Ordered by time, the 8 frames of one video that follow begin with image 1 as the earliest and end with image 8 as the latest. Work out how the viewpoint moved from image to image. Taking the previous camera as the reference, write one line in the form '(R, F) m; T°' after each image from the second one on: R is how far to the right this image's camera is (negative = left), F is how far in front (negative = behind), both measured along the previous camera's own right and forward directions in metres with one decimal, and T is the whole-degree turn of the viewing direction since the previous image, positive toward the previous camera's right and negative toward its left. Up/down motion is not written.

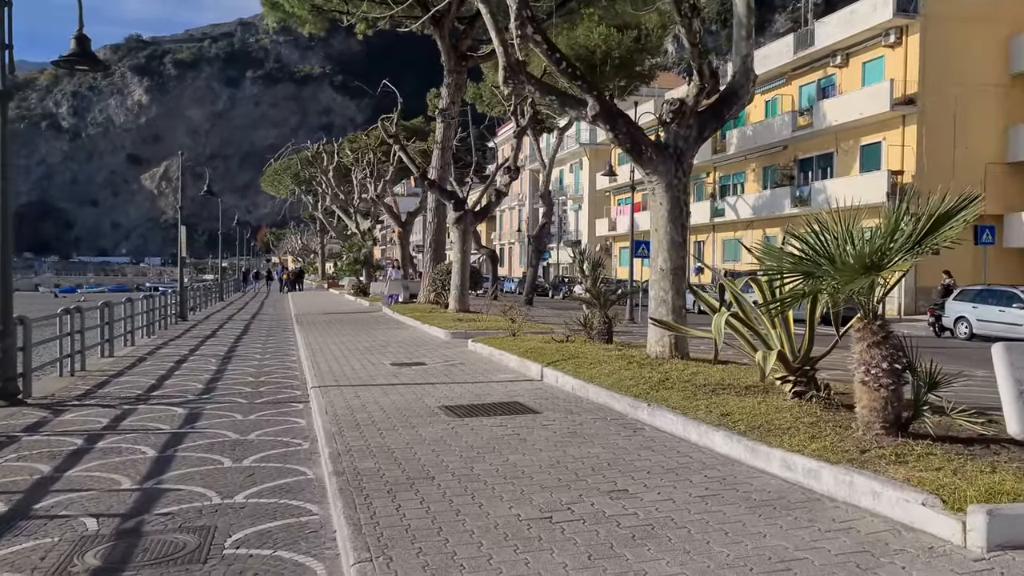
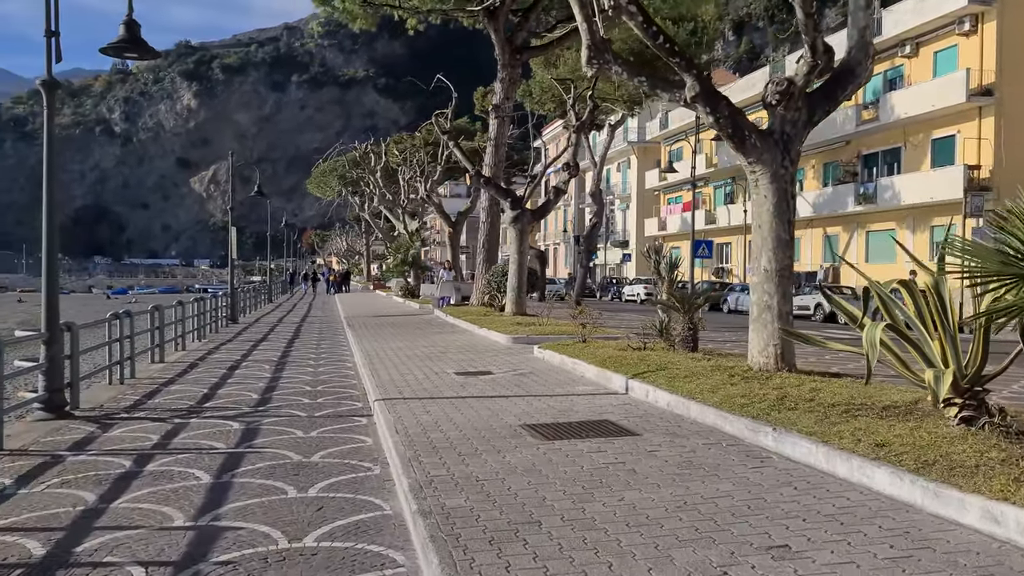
(-0.4, +0.8) m; -3°
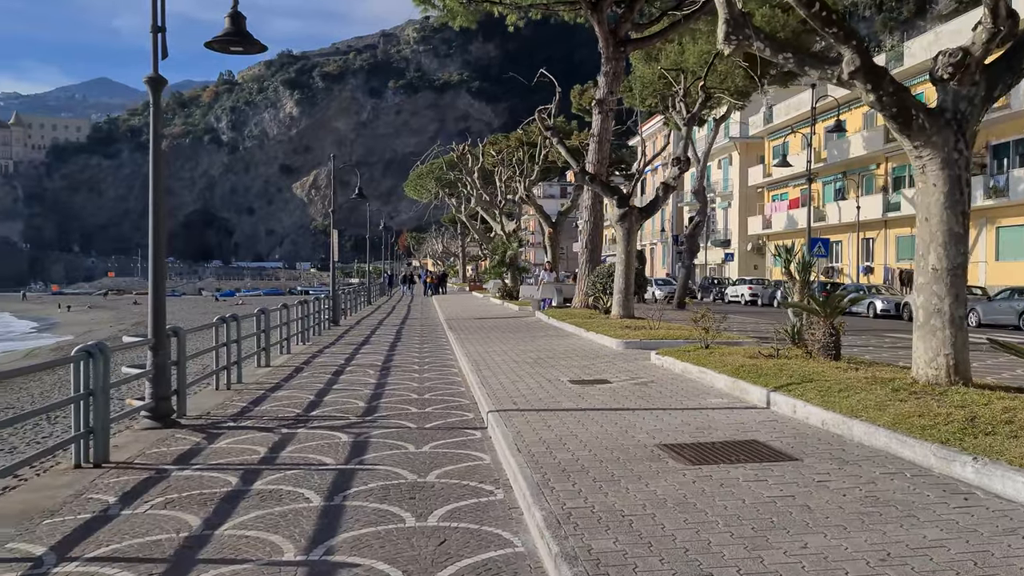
(-0.3, +0.6) m; -6°
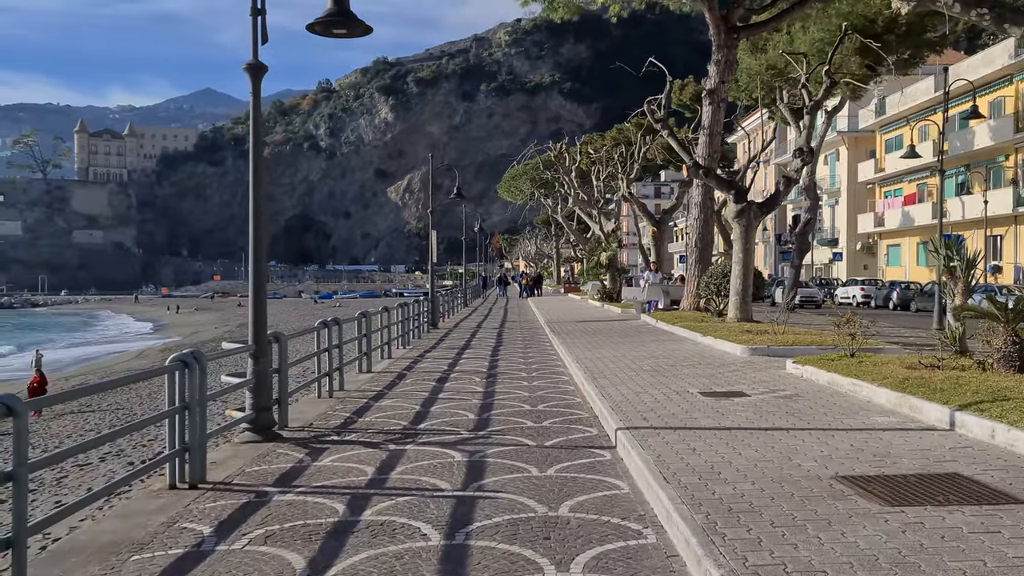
(-0.3, +0.8) m; -6°
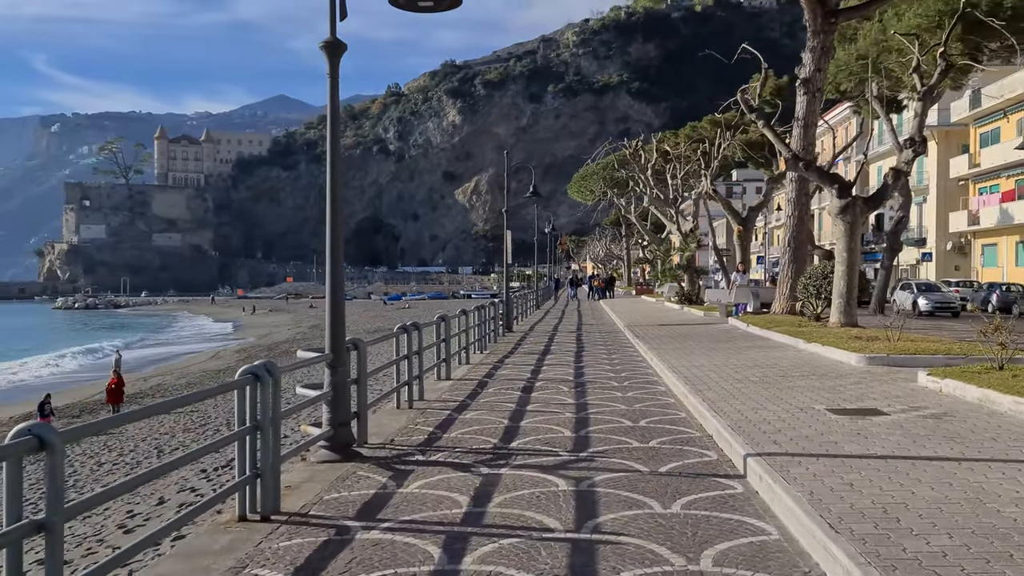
(-0.3, +0.8) m; -4°
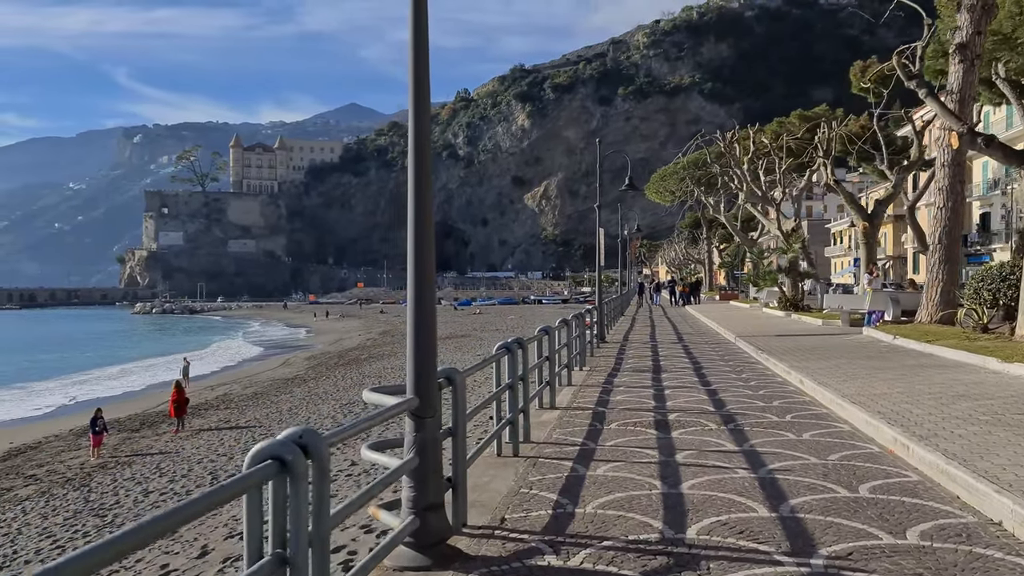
(-0.6, +2.4) m; -4°
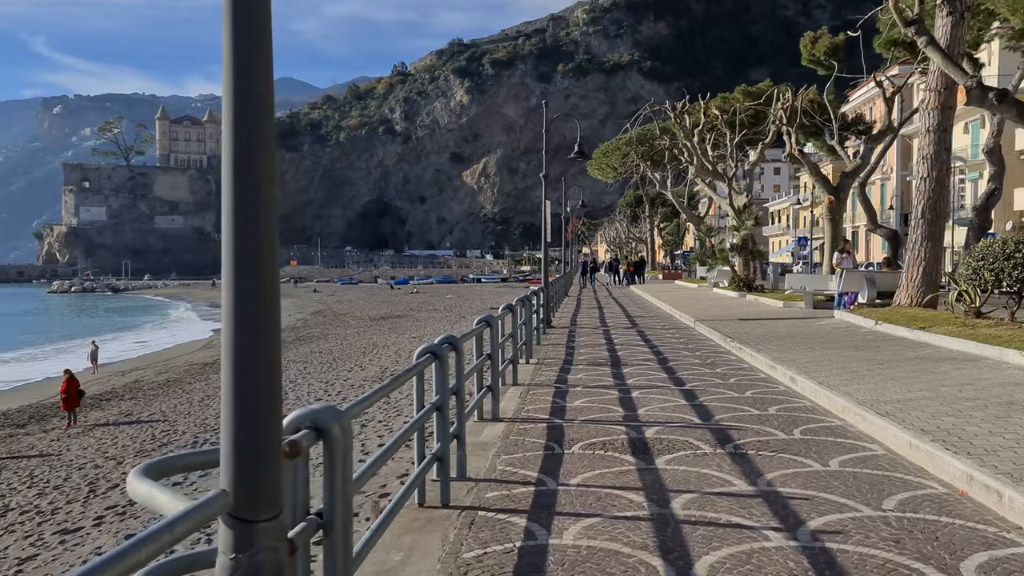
(+0.1, +2.1) m; +4°
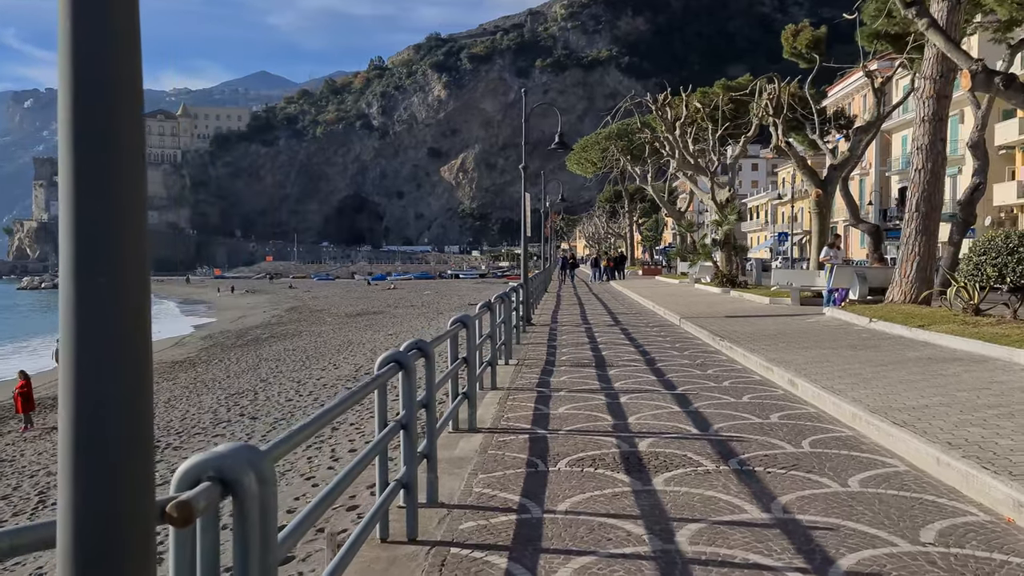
(0.0, +0.7) m; +1°
